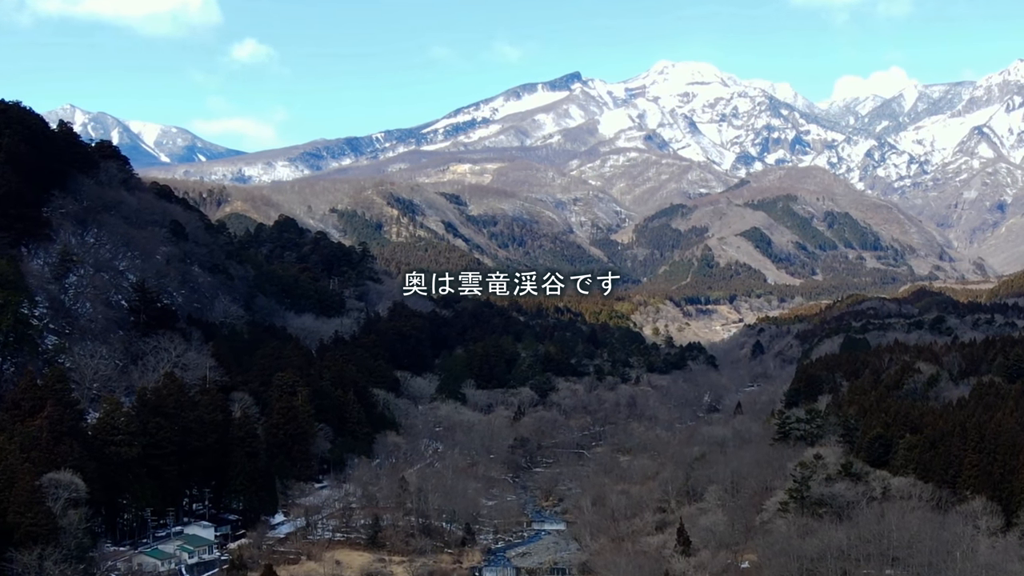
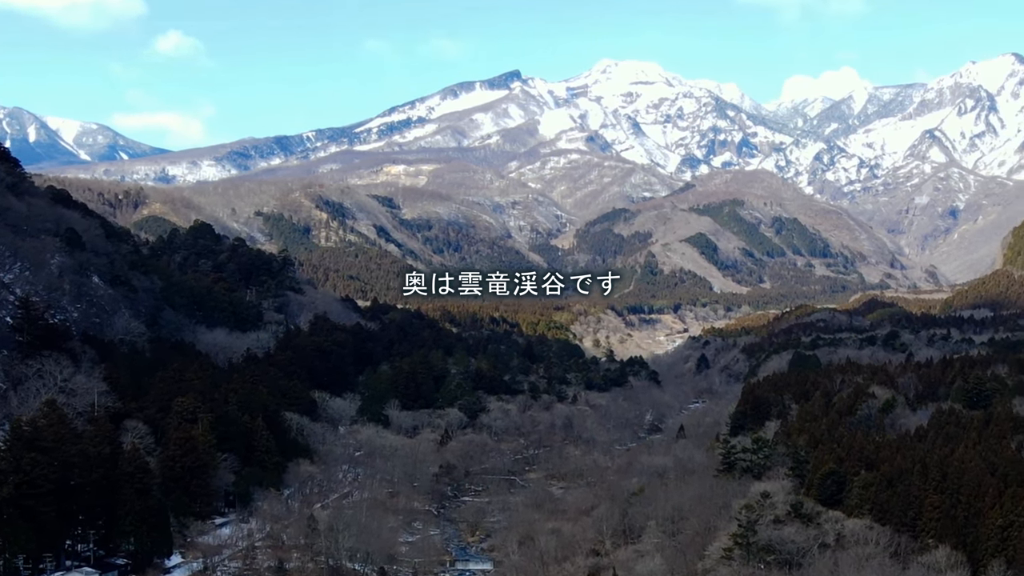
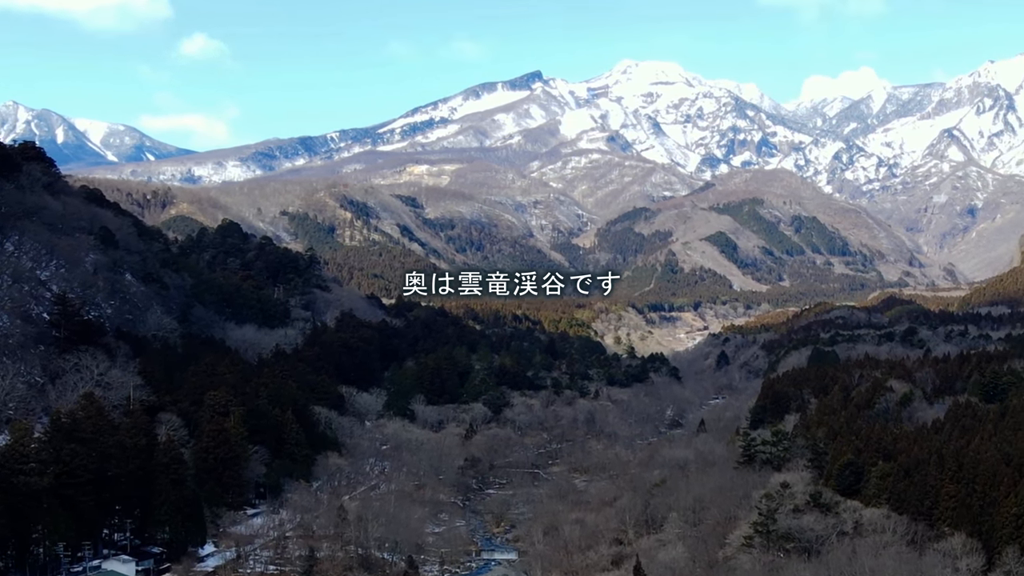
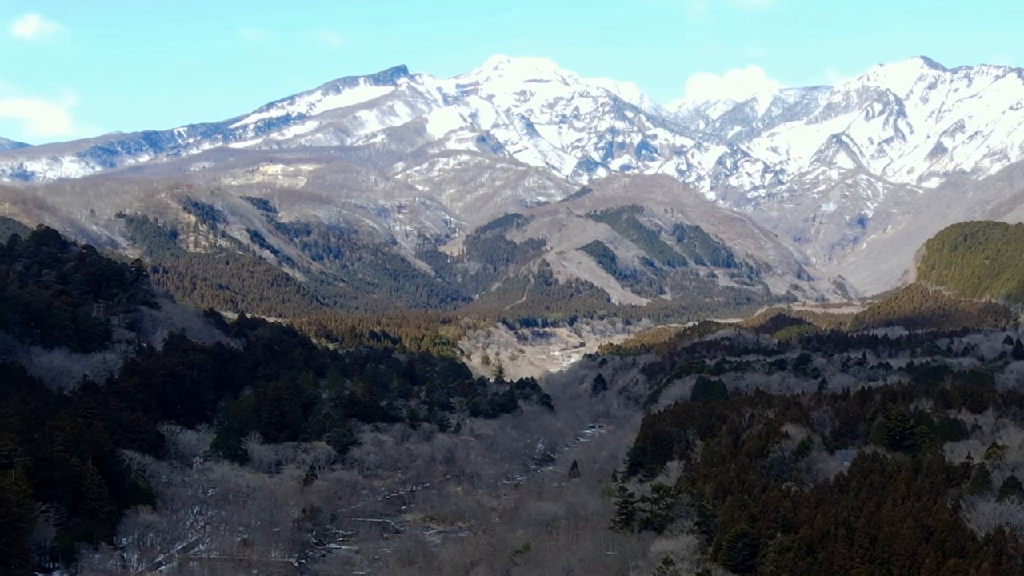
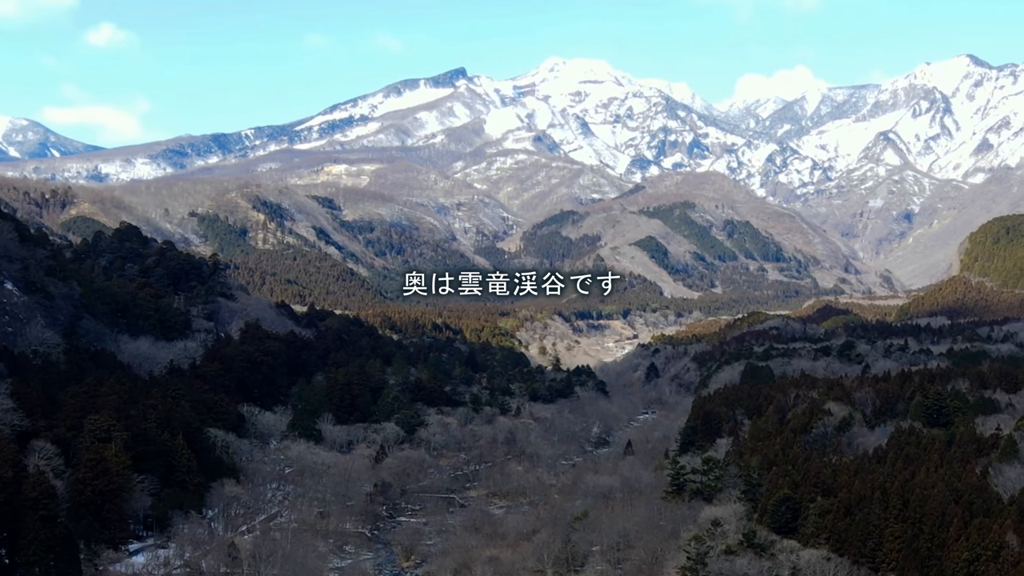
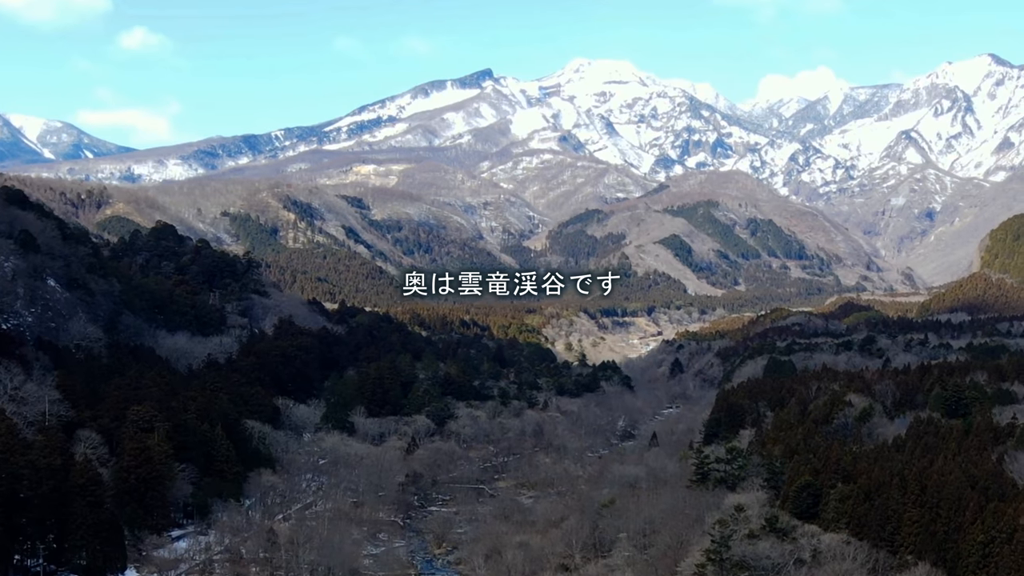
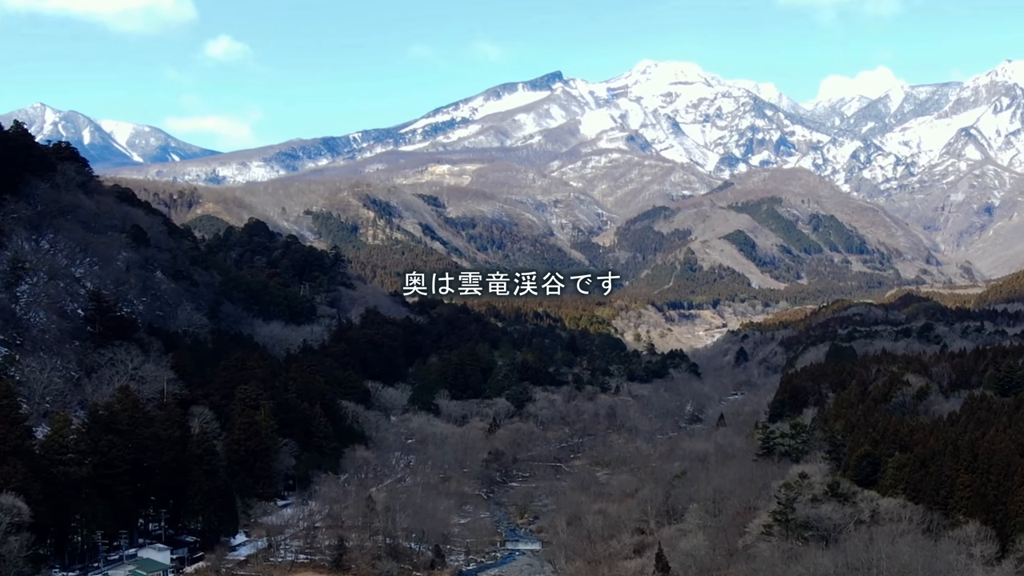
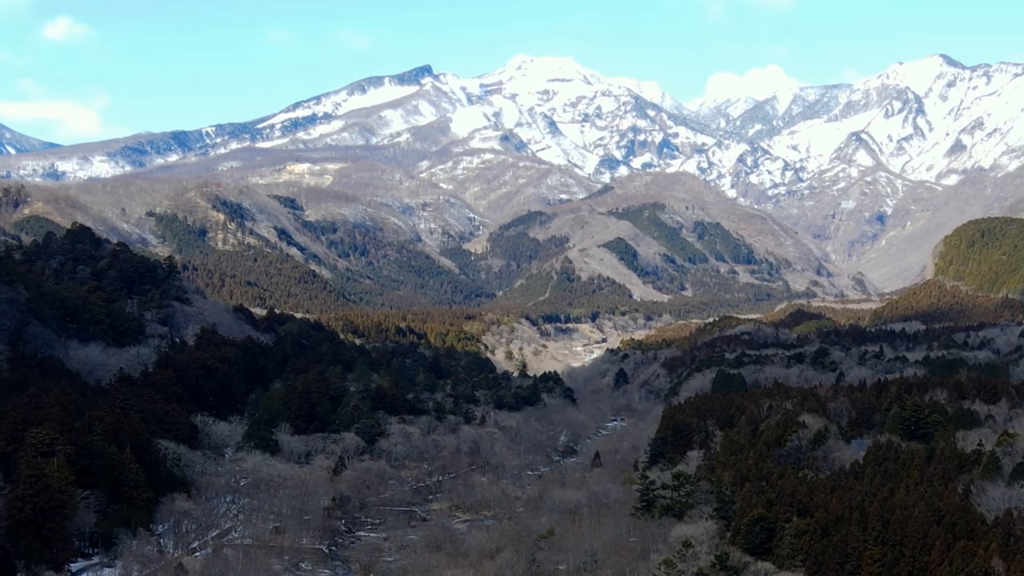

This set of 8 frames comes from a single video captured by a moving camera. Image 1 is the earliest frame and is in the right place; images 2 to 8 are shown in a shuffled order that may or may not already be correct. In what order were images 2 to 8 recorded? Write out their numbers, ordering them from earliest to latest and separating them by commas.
7, 3, 2, 6, 5, 8, 4
